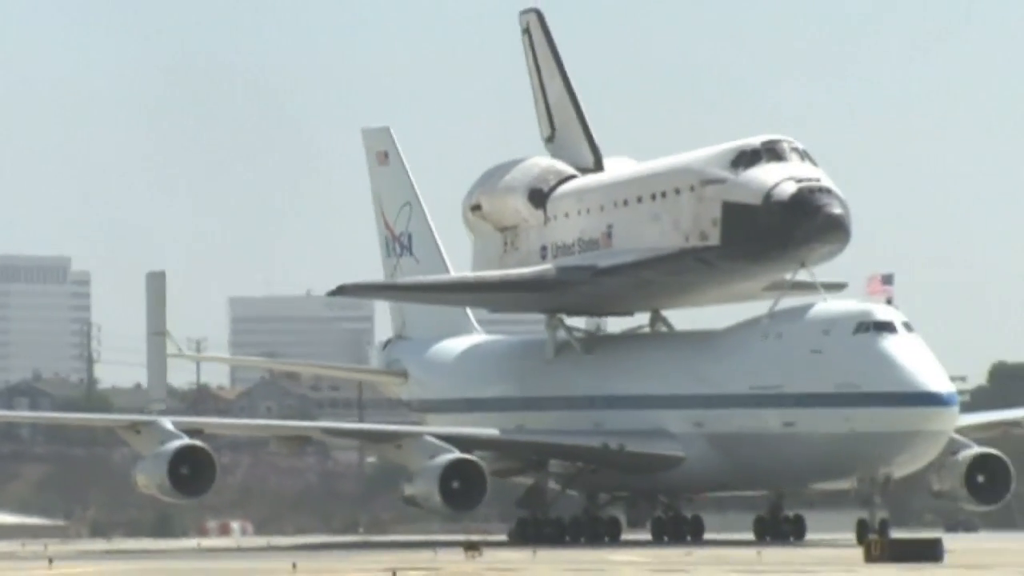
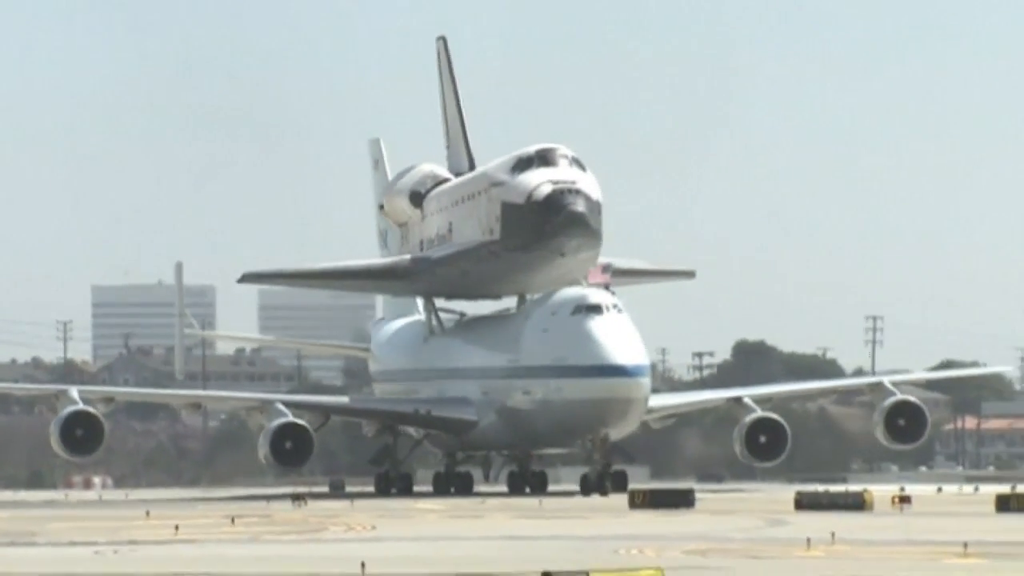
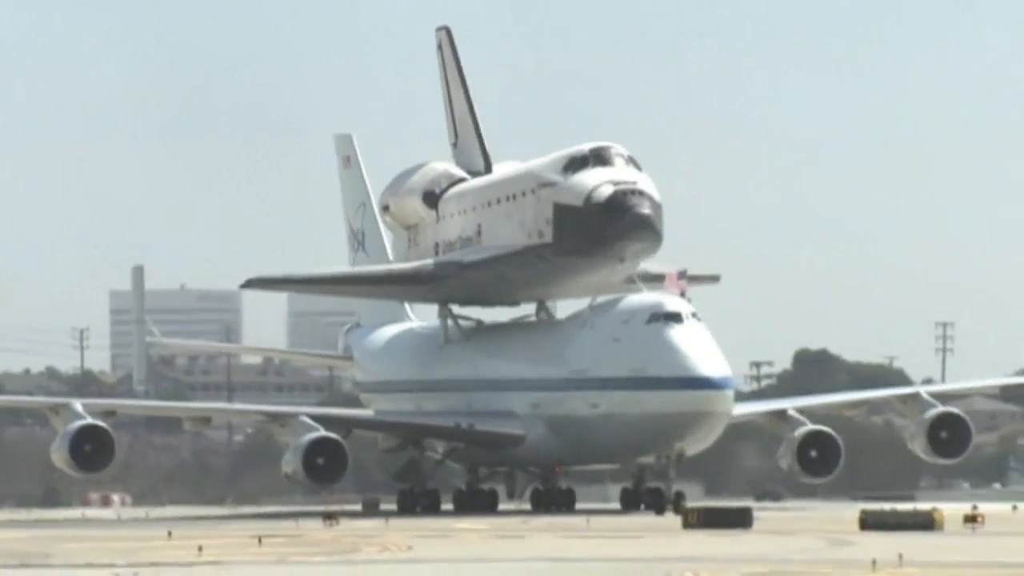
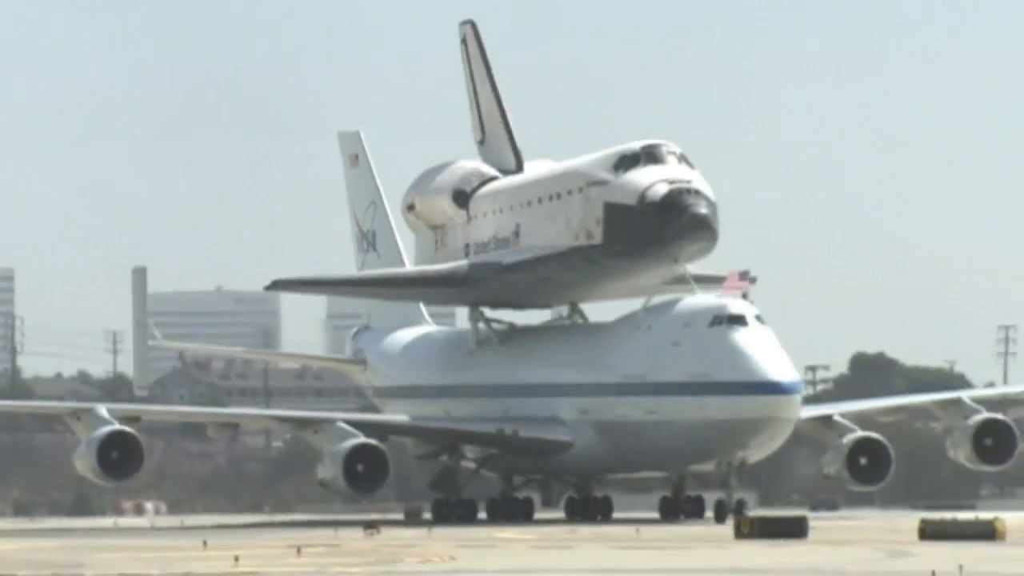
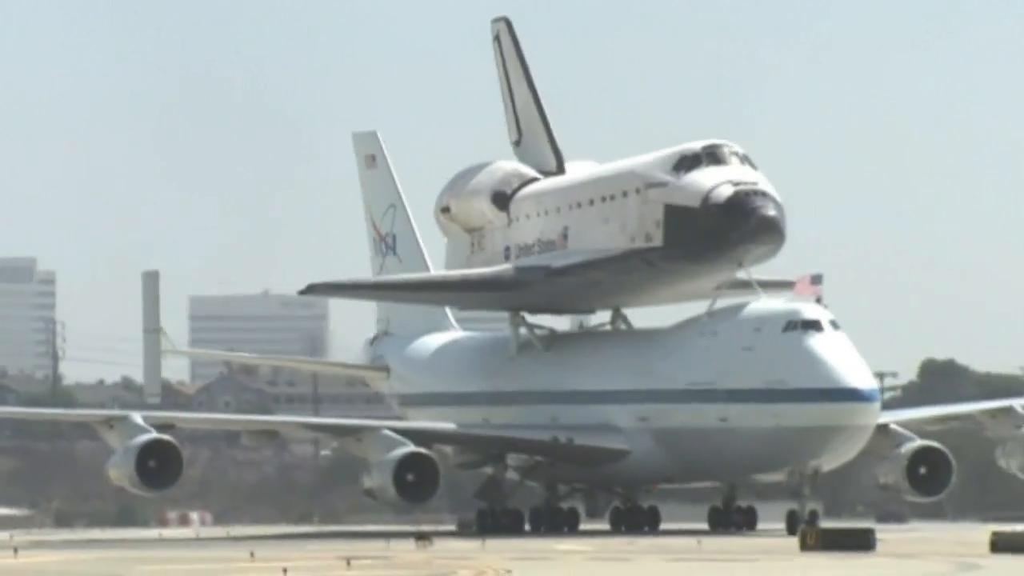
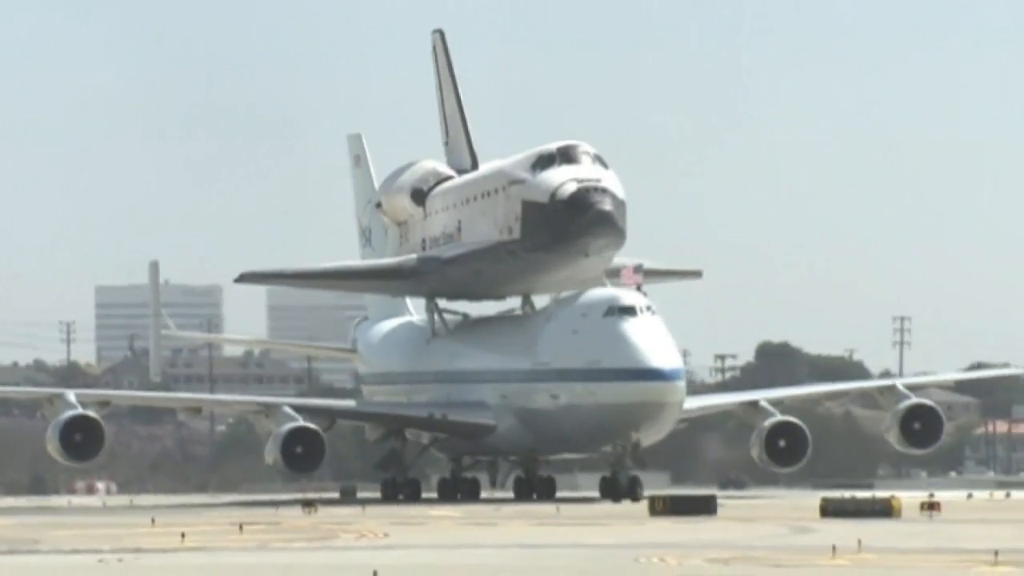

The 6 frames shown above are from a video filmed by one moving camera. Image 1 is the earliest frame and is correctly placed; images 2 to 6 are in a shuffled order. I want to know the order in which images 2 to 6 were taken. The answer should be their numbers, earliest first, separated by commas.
5, 4, 3, 6, 2
